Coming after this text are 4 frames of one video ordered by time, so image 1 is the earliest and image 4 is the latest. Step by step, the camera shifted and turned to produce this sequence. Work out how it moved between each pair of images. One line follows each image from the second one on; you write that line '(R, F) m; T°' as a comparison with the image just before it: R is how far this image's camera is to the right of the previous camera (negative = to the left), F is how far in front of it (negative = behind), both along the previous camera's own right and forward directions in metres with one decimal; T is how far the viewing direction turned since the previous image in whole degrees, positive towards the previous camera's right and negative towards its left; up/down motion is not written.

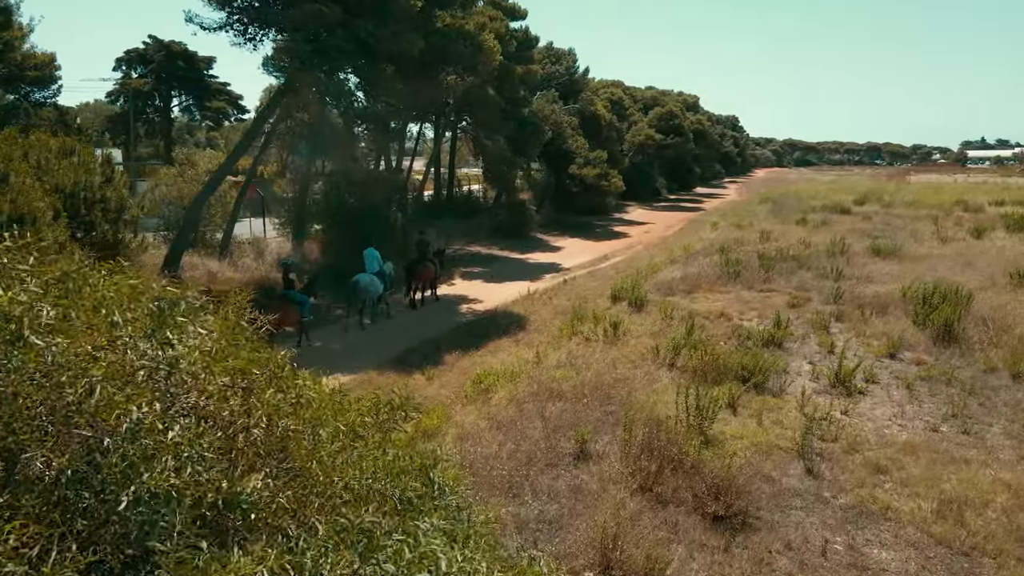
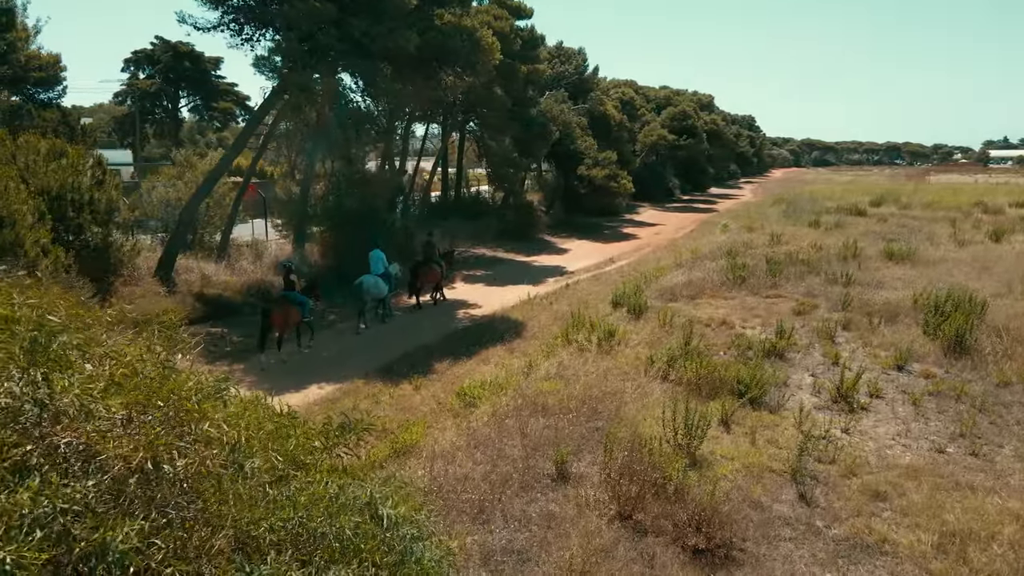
(+0.4, +0.4) m; -1°
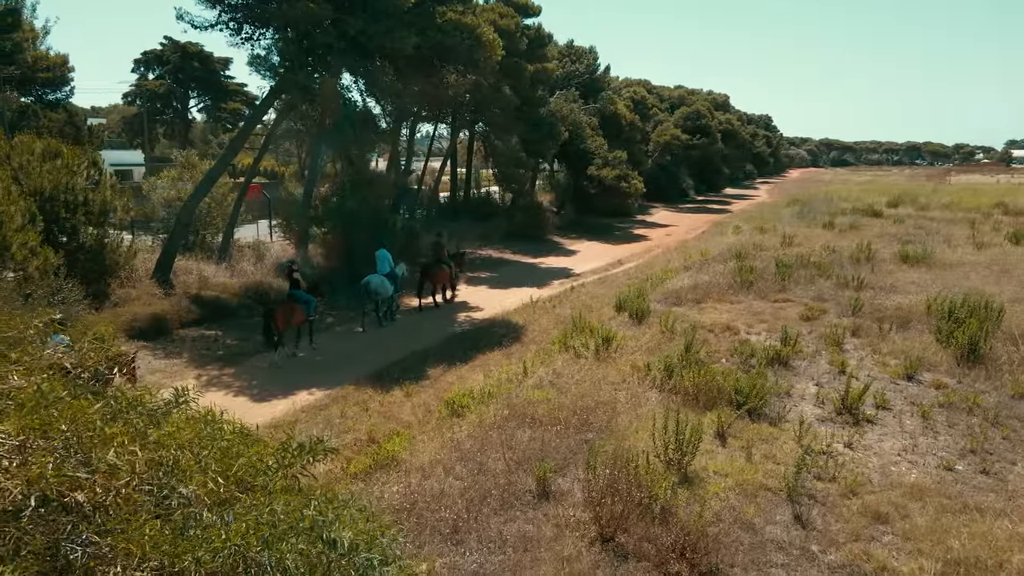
(+0.3, +0.4) m; -1°
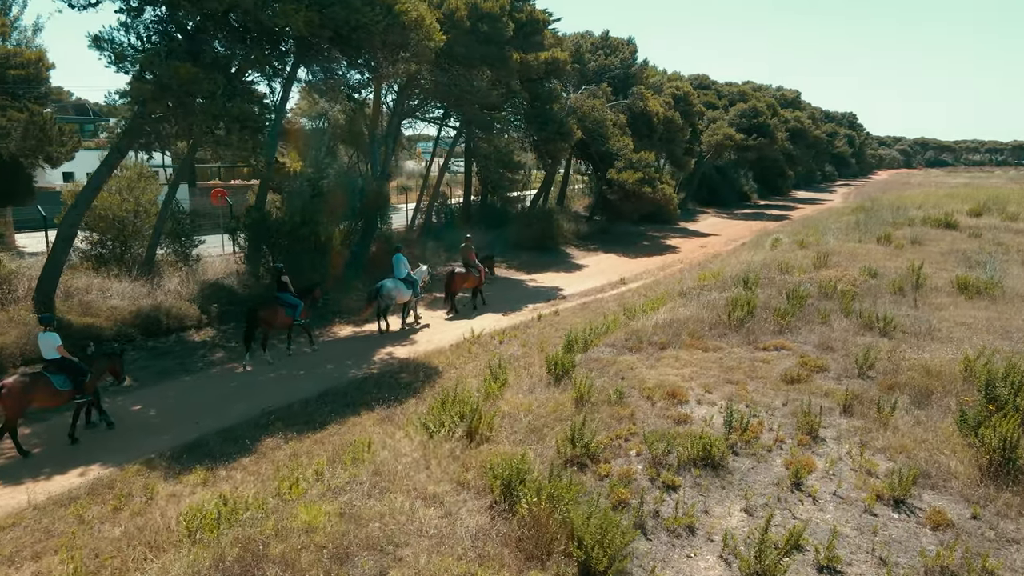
(+2.8, +3.3) m; -6°
